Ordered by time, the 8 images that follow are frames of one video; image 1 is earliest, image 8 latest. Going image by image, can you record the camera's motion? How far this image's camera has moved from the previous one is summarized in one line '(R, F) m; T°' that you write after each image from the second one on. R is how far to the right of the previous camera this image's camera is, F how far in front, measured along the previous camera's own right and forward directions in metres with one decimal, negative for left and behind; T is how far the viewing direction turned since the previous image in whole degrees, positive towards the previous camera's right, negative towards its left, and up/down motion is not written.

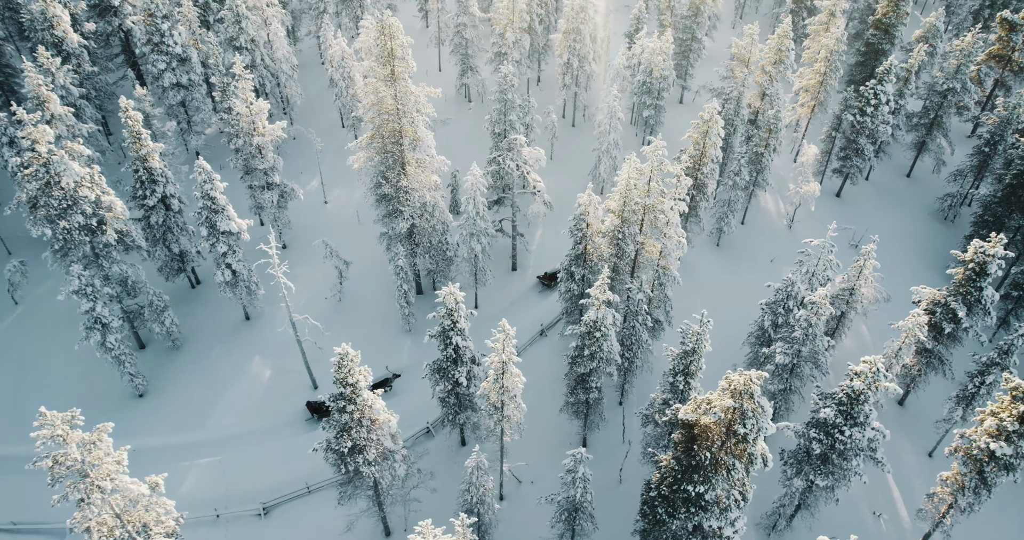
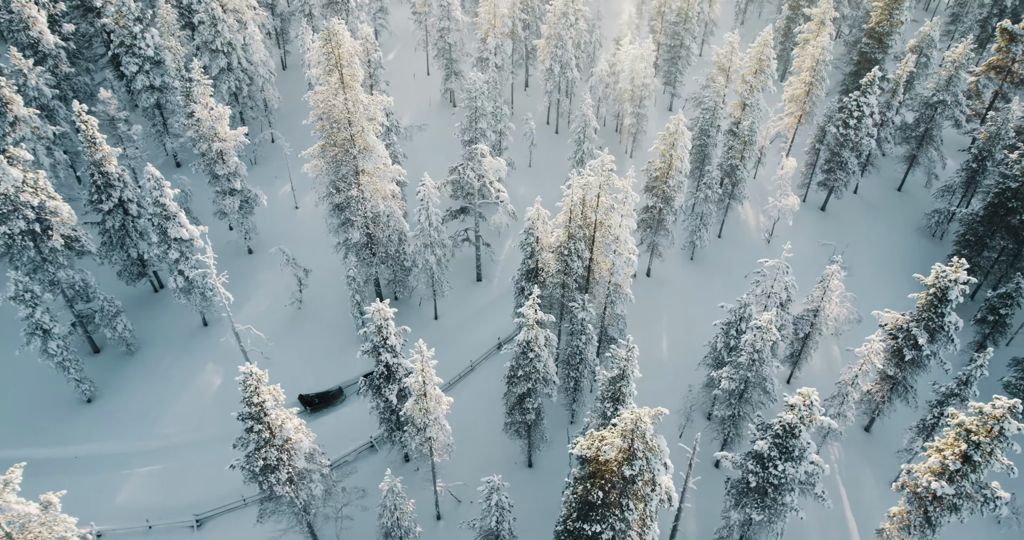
(+3.2, +0.8) m; -2°
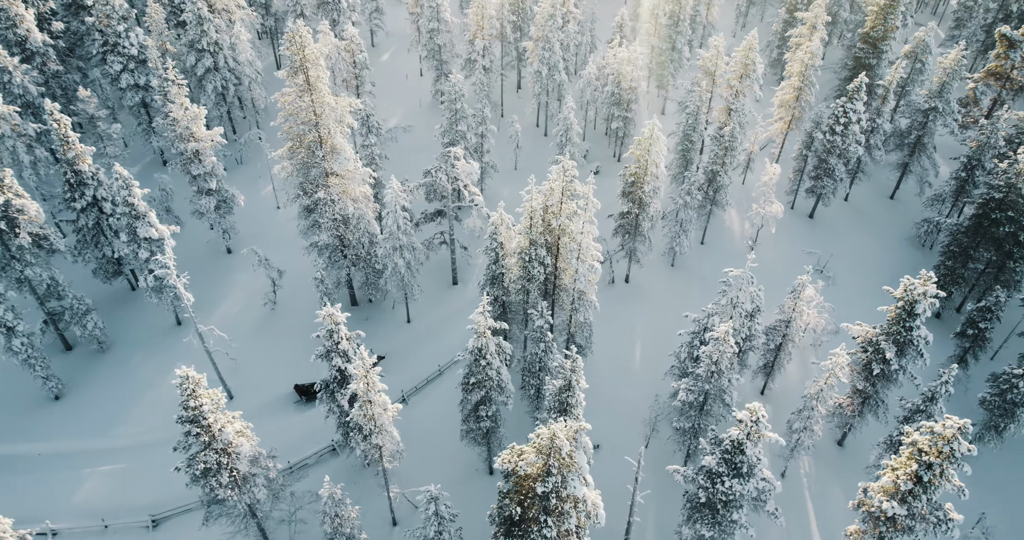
(+2.2, +0.3) m; -1°
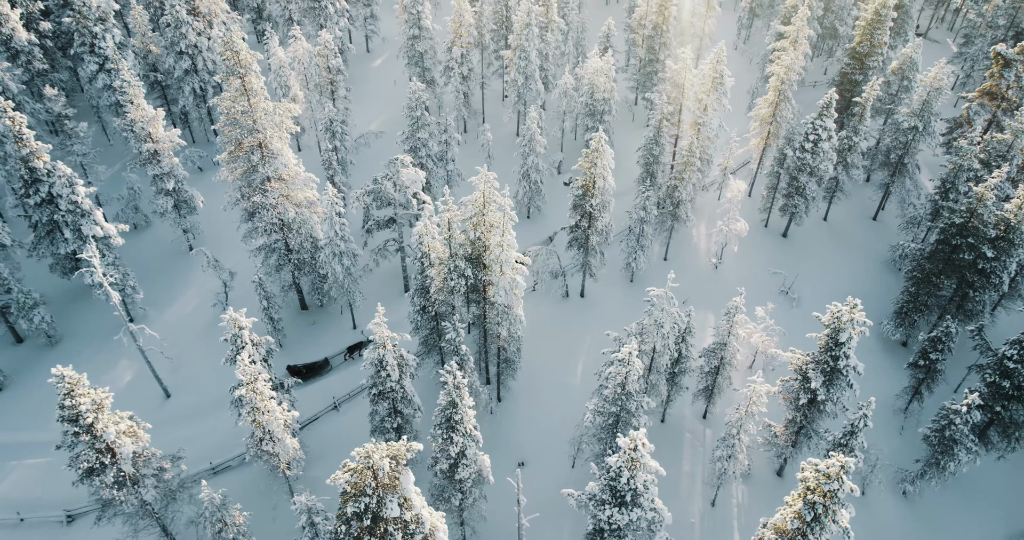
(+4.6, +0.5) m; -3°
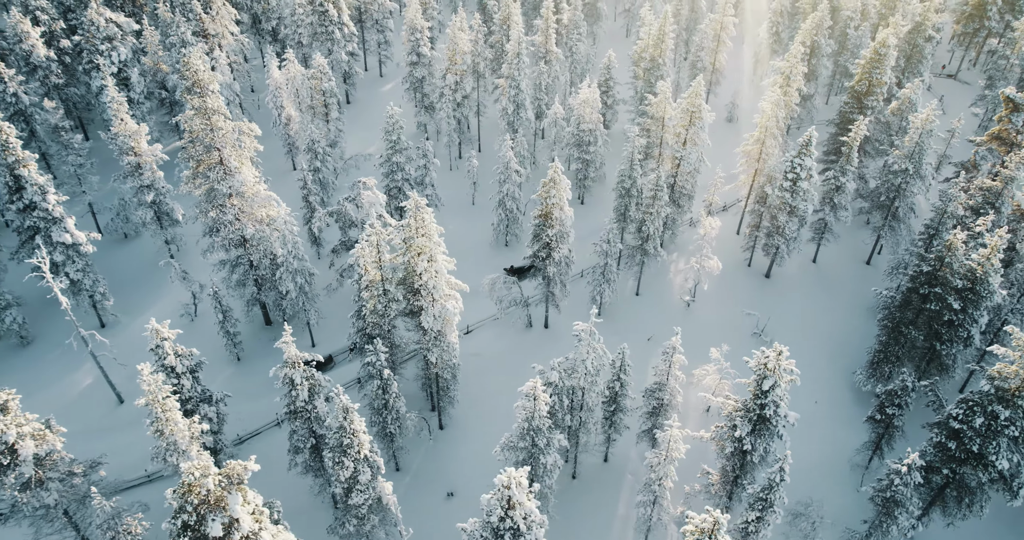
(+4.7, +0.4) m; -4°
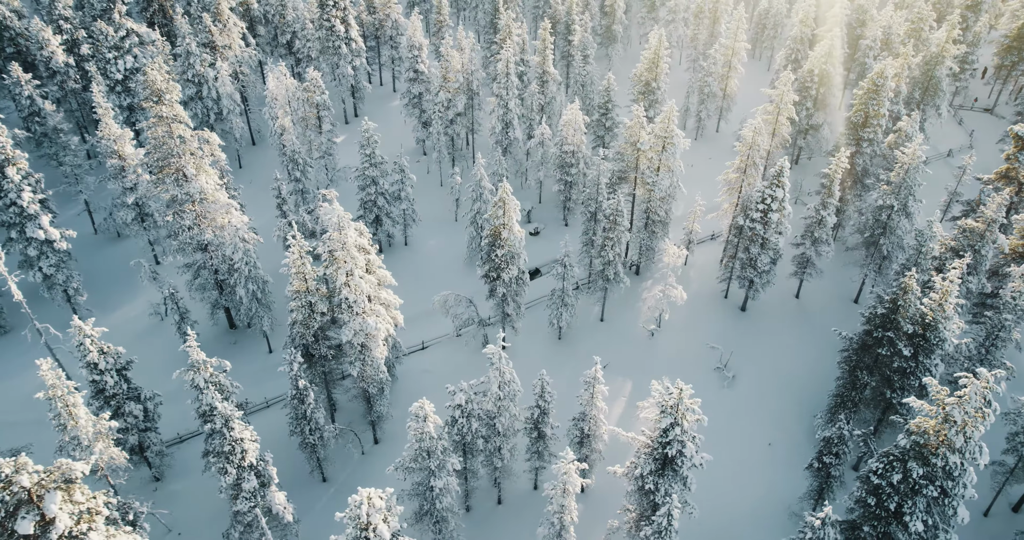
(+5.2, +0.5) m; -4°
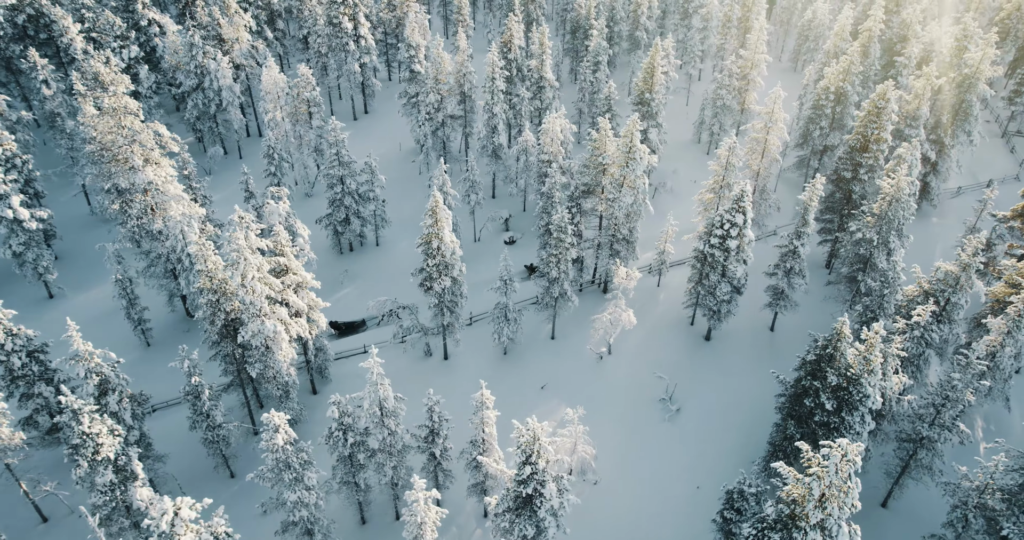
(+6.6, +1.4) m; -6°
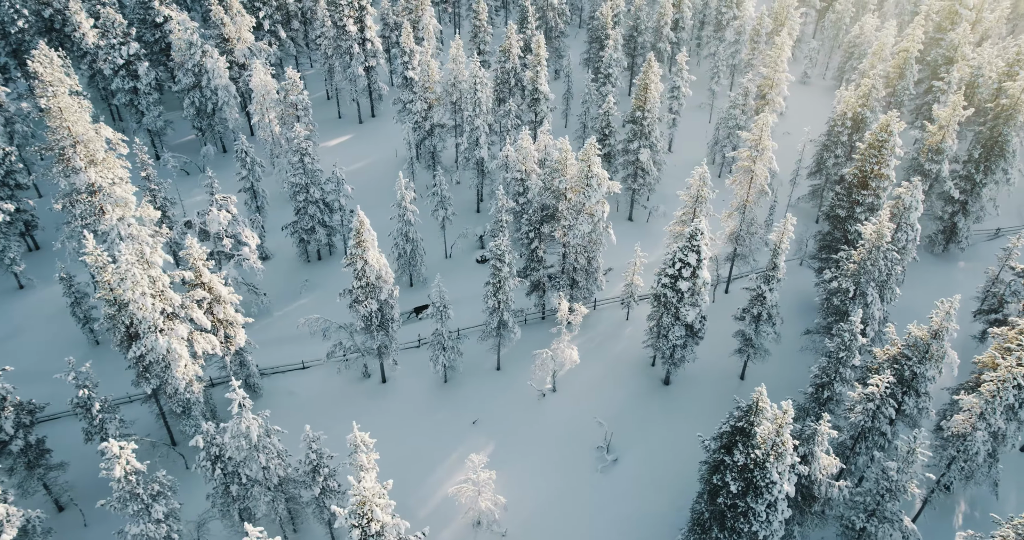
(+6.2, +2.4) m; -6°
